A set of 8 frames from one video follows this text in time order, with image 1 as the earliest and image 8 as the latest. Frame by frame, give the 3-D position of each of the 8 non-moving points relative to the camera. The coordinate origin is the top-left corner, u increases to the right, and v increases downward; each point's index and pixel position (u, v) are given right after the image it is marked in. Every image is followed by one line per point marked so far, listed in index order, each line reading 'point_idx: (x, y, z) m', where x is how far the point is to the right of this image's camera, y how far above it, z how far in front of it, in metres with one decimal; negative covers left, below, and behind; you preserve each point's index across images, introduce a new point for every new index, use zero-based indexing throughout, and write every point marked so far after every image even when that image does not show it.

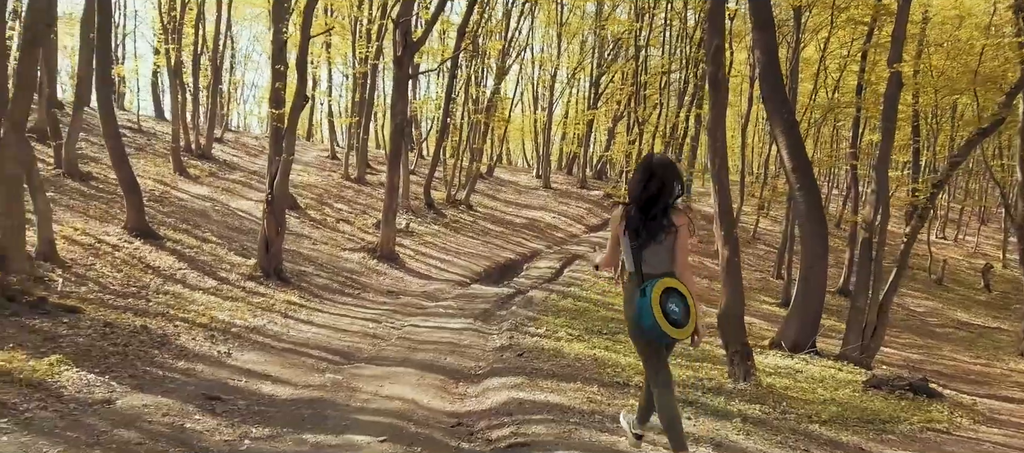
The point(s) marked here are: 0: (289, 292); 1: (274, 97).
0: (-4.0, -1.2, +12.4) m
1: (-4.5, +2.5, +13.3) m
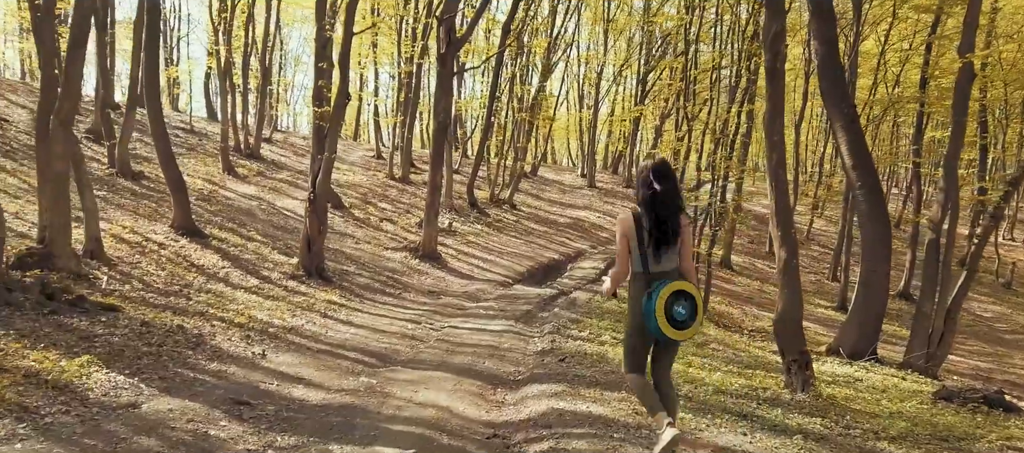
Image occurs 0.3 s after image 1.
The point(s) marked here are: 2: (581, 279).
0: (-3.2, -1.1, +12.4) m
1: (-3.7, +2.5, +13.2) m
2: (+1.7, -1.4, +18.3) m
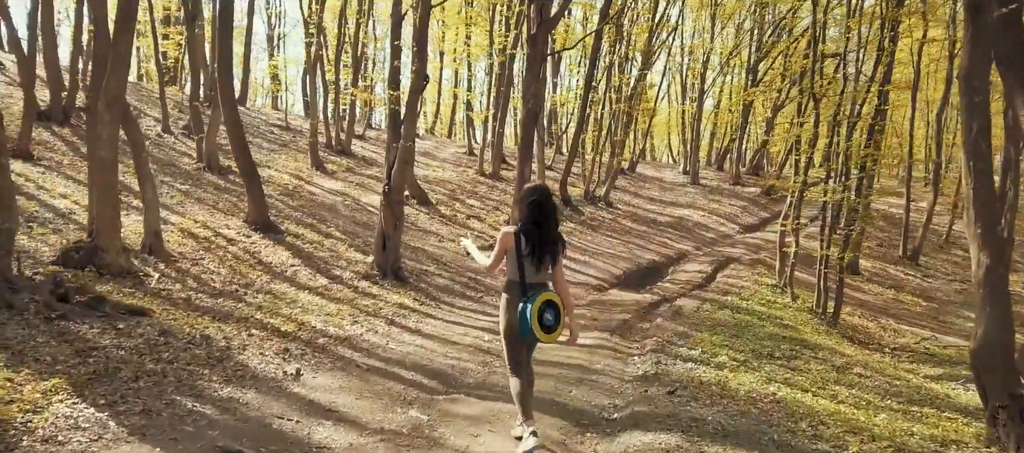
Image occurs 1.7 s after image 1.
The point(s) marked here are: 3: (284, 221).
0: (-1.7, -1.1, +11.2) m
1: (-2.0, +2.6, +12.1) m
2: (+4.0, -1.4, +16.4) m
3: (-4.8, +0.1, +14.7) m
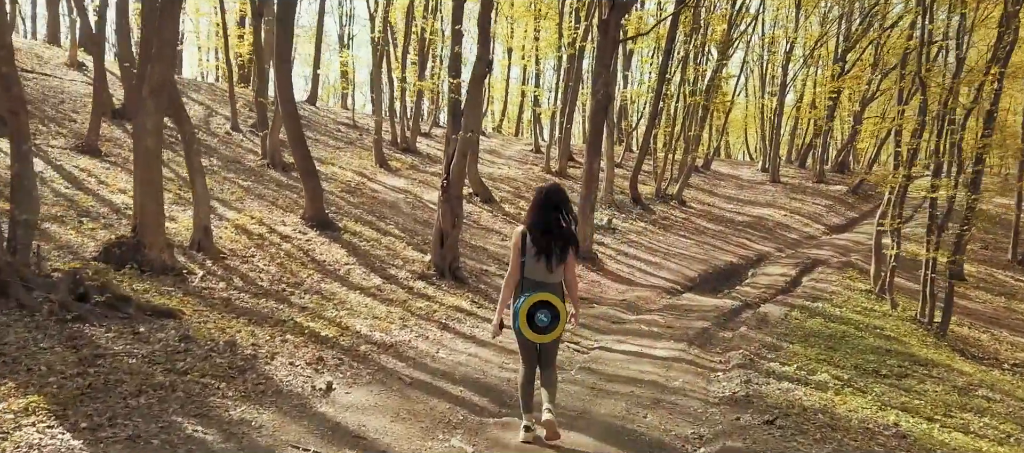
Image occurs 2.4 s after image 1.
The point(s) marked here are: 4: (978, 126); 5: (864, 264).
0: (-0.8, -1.0, +10.5) m
1: (-1.0, +2.6, +11.4) m
2: (+5.4, -1.4, +15.1) m
3: (-3.4, +0.2, +14.3) m
4: (+9.1, +2.0, +13.8) m
5: (+9.4, -1.0, +18.9) m
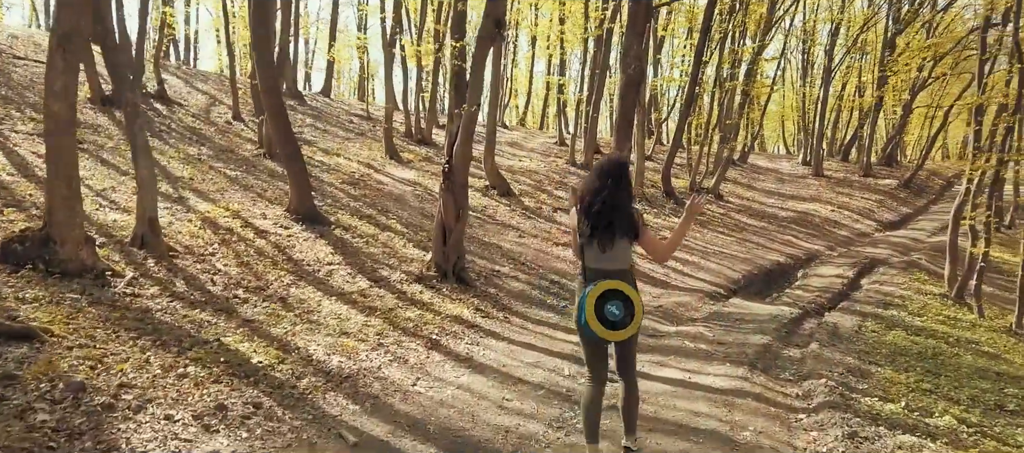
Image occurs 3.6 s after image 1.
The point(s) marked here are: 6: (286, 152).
0: (-0.6, -0.9, +8.7) m
1: (-0.8, +2.7, +9.7) m
2: (+5.8, -1.3, +13.1) m
3: (-3.1, +0.3, +12.6) m
4: (+9.4, +2.1, +11.7) m
5: (+9.9, -0.9, +16.8) m
6: (-3.5, +1.2, +11.0) m
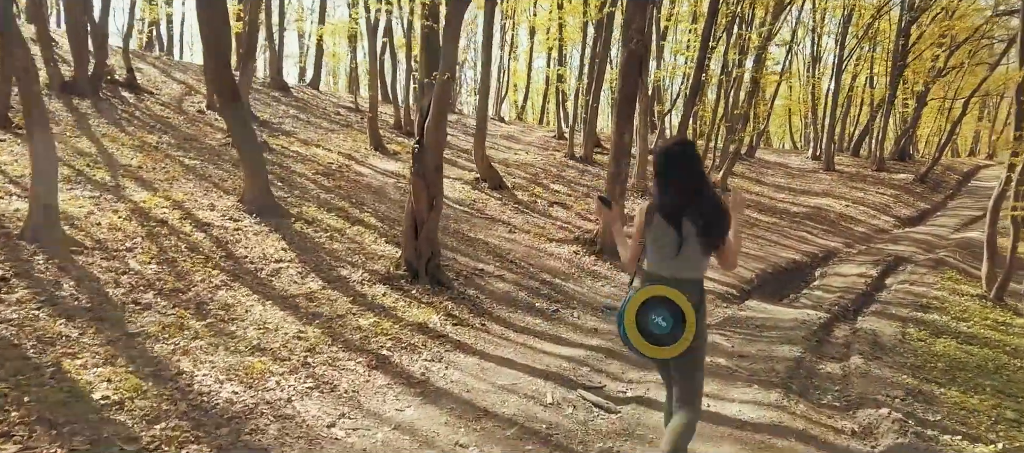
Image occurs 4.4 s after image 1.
0: (-0.8, -0.8, +7.3) m
1: (-1.0, +2.8, +8.3) m
2: (+5.6, -1.1, +11.7) m
3: (-3.3, +0.4, +11.2) m
4: (+9.2, +2.2, +10.3) m
5: (+9.7, -0.8, +15.4) m
6: (-3.7, +1.3, +9.6) m
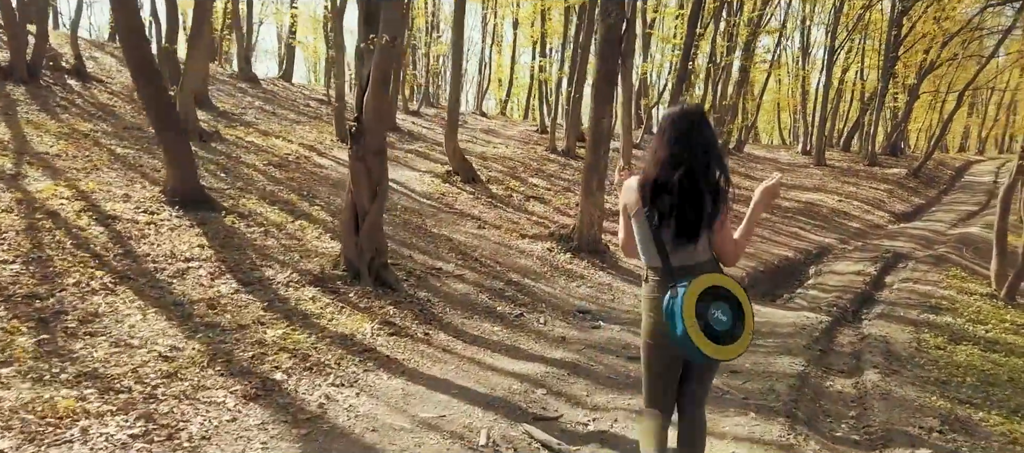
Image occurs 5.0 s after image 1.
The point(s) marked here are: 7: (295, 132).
0: (-1.2, -0.8, +6.2) m
1: (-1.4, +2.9, +7.2) m
2: (+5.1, -1.0, +10.7) m
3: (-3.8, +0.4, +10.1) m
4: (+8.7, +2.3, +9.3) m
5: (+9.2, -0.6, +14.4) m
6: (-4.2, +1.3, +8.4) m
7: (-5.6, +2.4, +18.2) m
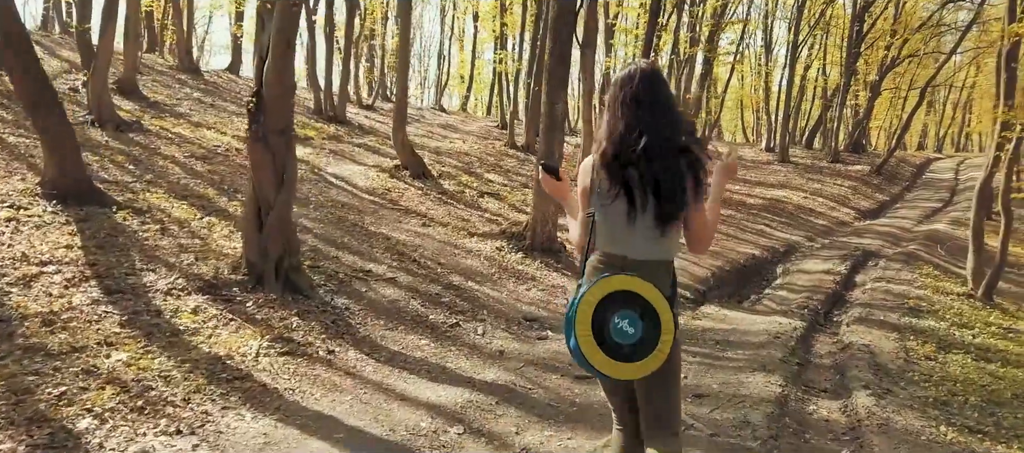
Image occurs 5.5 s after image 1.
0: (-1.8, -0.7, +5.1) m
1: (-2.0, +2.9, +6.1) m
2: (+4.3, -1.0, +9.9) m
3: (-4.5, +0.5, +8.9) m
4: (+8.0, +2.4, +8.7) m
5: (+8.2, -0.6, +13.8) m
6: (-4.8, +1.4, +7.2) m
7: (-6.7, +2.5, +16.9) m
